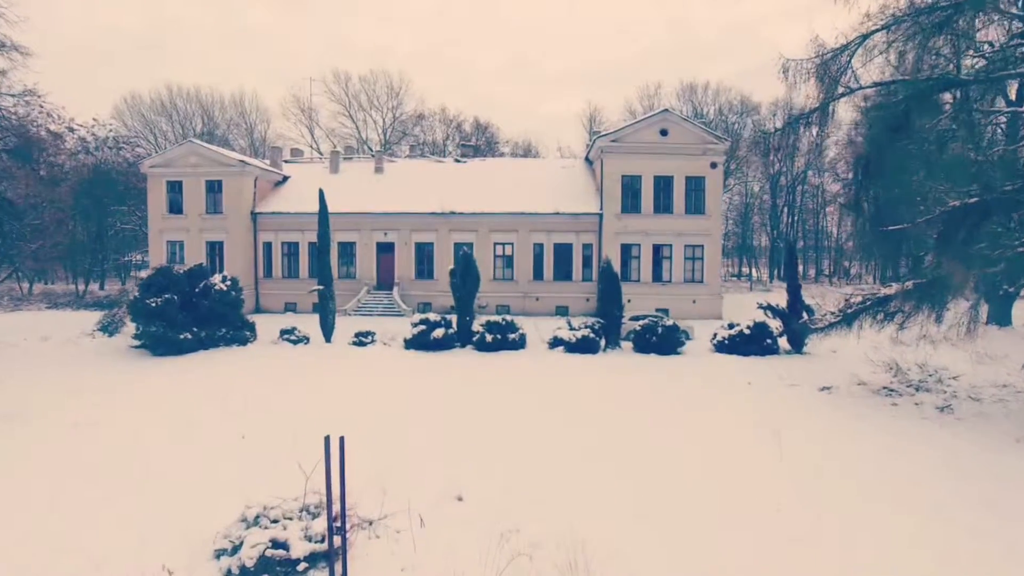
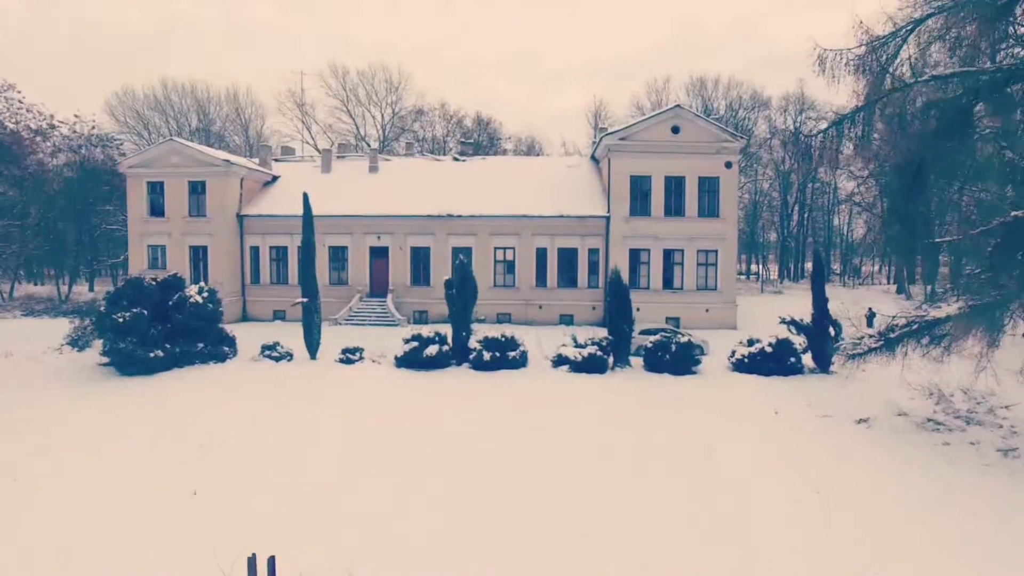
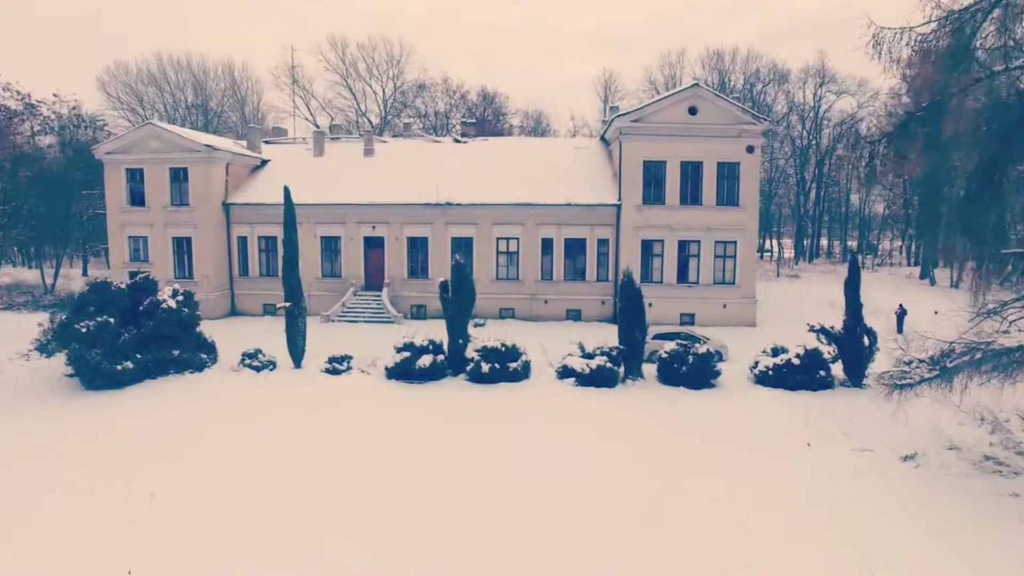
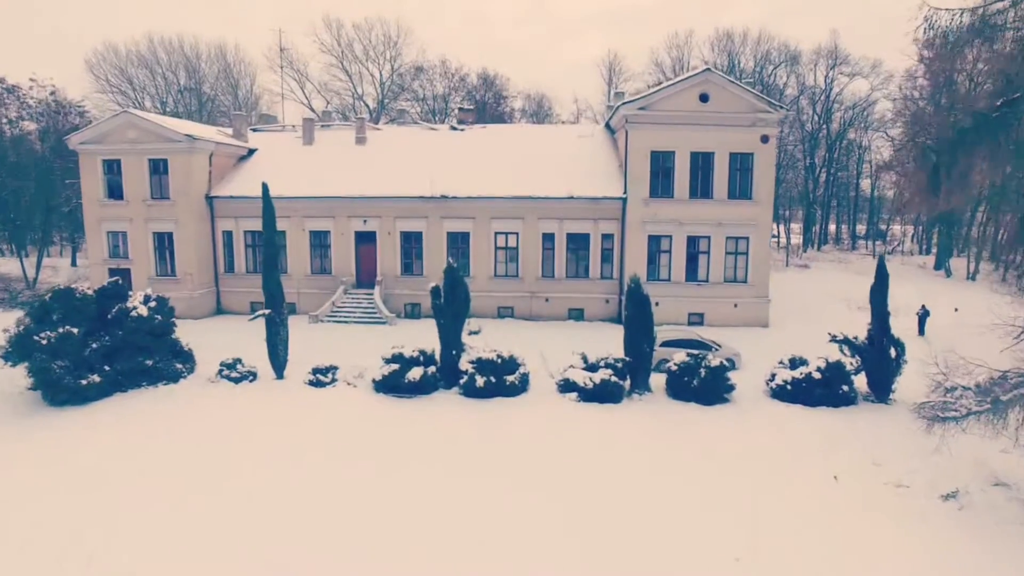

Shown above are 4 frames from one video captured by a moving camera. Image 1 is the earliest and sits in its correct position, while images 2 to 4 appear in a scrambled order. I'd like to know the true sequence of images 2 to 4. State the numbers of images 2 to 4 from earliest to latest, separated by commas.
2, 3, 4
